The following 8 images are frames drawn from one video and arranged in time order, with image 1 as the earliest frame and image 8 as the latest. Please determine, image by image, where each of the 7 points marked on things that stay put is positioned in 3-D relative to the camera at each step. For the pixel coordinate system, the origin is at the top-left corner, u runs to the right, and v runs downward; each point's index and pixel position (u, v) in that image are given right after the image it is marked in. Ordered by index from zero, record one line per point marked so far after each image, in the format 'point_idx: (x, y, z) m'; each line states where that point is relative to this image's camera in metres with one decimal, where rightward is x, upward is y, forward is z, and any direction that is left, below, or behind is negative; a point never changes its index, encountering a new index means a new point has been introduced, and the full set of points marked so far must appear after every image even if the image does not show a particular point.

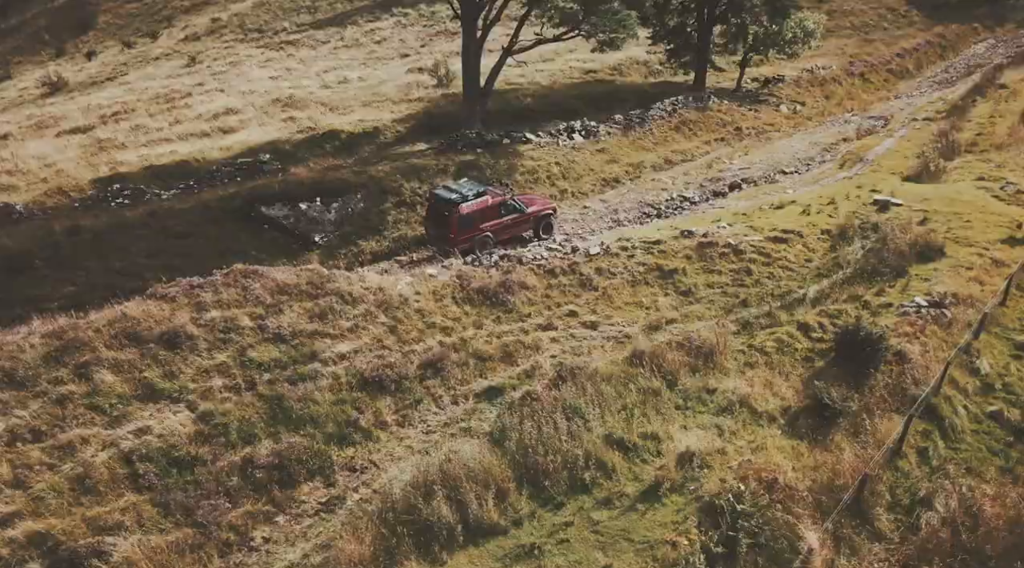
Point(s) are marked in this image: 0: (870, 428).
0: (+7.0, -2.8, +19.8) m
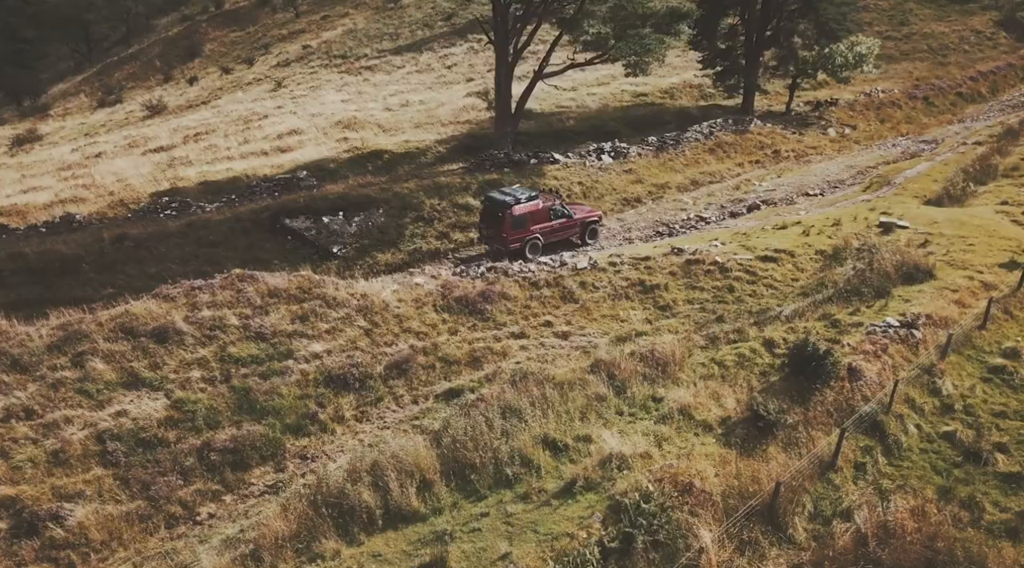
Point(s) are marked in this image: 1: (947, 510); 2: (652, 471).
0: (+5.8, -3.1, +20.2) m
1: (+8.2, -4.3, +19.4) m
2: (+2.6, -3.5, +18.8) m
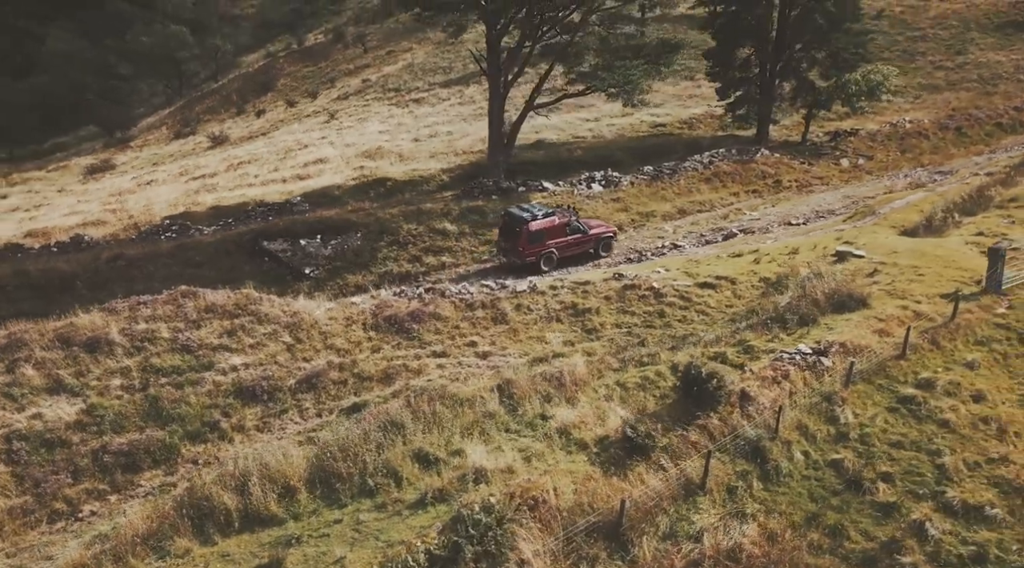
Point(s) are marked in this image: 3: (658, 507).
0: (+3.2, -3.5, +20.2) m
1: (+5.5, -4.7, +19.1) m
2: (-0.1, -3.8, +19.2) m
3: (+2.8, -4.2, +19.1) m
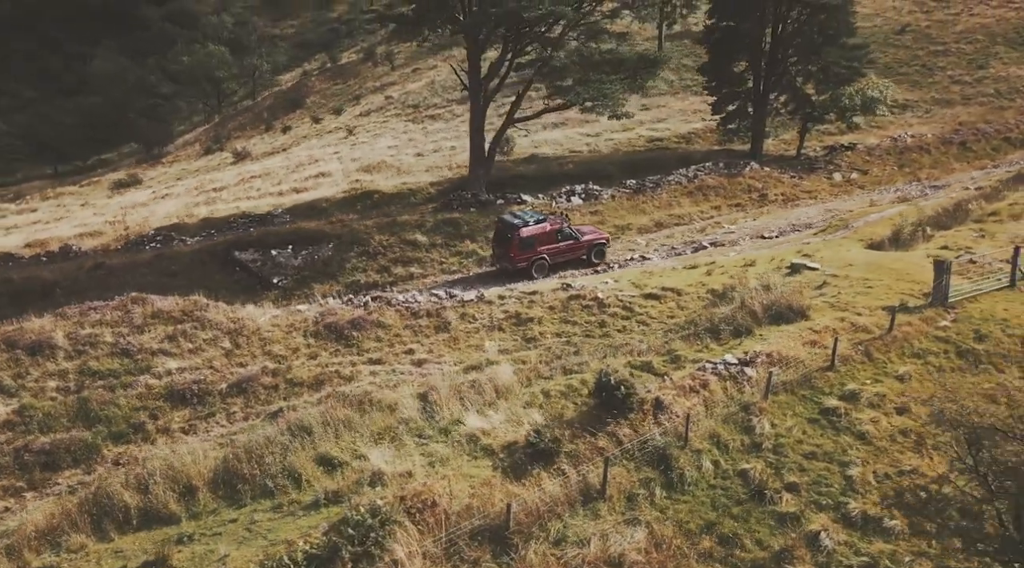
0: (+1.3, -3.7, +20.2) m
1: (+3.5, -4.9, +19.0) m
2: (-2.1, -3.9, +19.3) m
3: (+0.7, -4.3, +19.1) m
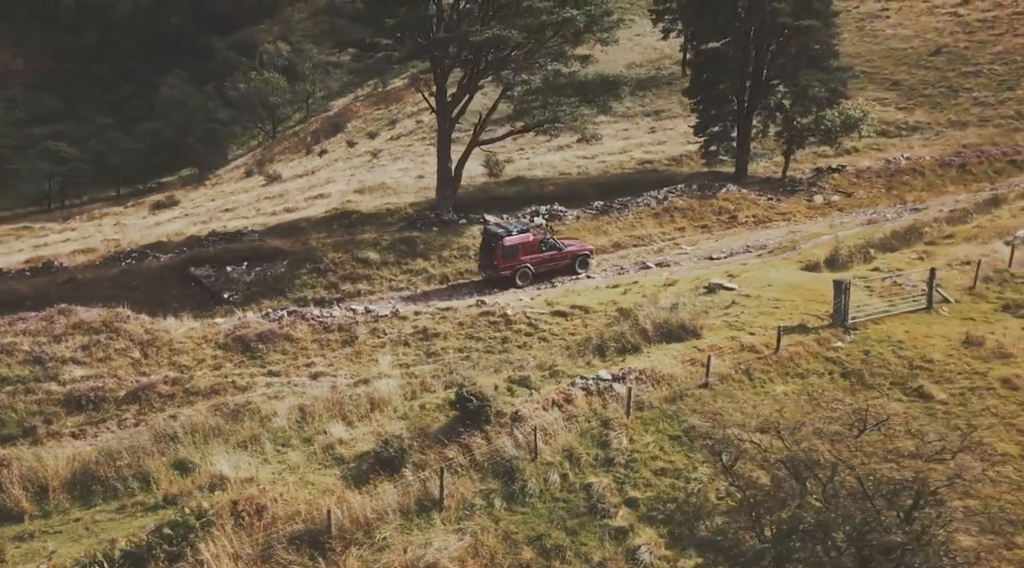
0: (-1.9, -3.9, +20.6) m
1: (+0.2, -5.1, +19.2) m
2: (-5.4, -4.1, +20.0) m
3: (-2.6, -4.5, +19.5) m
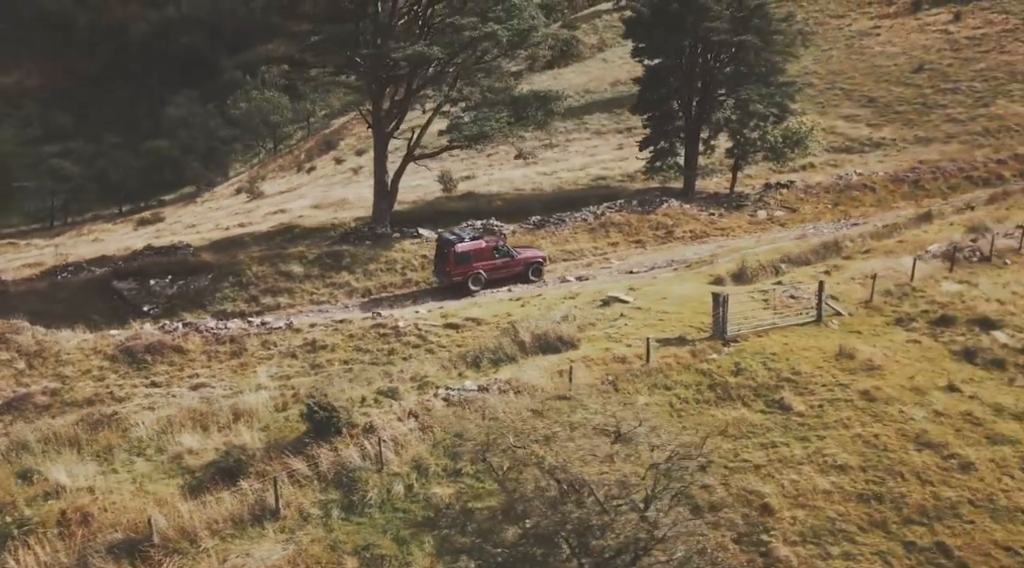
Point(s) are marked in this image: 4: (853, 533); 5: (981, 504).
0: (-5.2, -4.1, +20.6) m
1: (-3.1, -5.3, +19.1) m
2: (-8.7, -4.3, +20.1) m
3: (-5.8, -4.7, +19.6) m
4: (+6.2, -4.6, +18.6) m
5: (+8.7, -4.1, +19.0) m
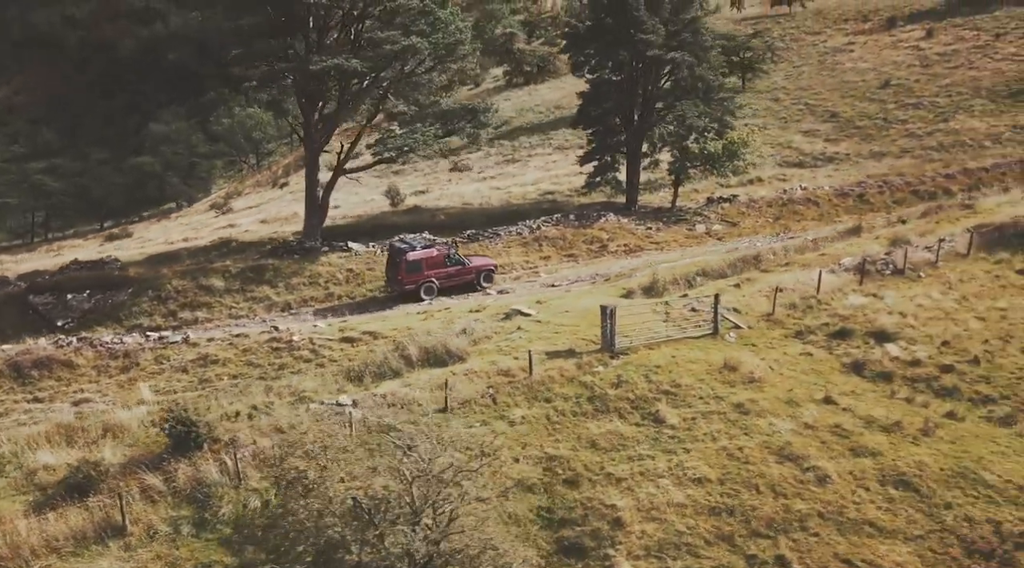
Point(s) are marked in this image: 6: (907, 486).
0: (-8.1, -4.4, +20.3) m
1: (-6.0, -5.5, +18.8) m
2: (-11.5, -4.5, +19.8) m
3: (-8.7, -4.9, +19.3) m
4: (+3.4, -4.7, +18.3) m
5: (+5.9, -4.3, +18.8) m
6: (+7.6, -3.9, +19.8) m
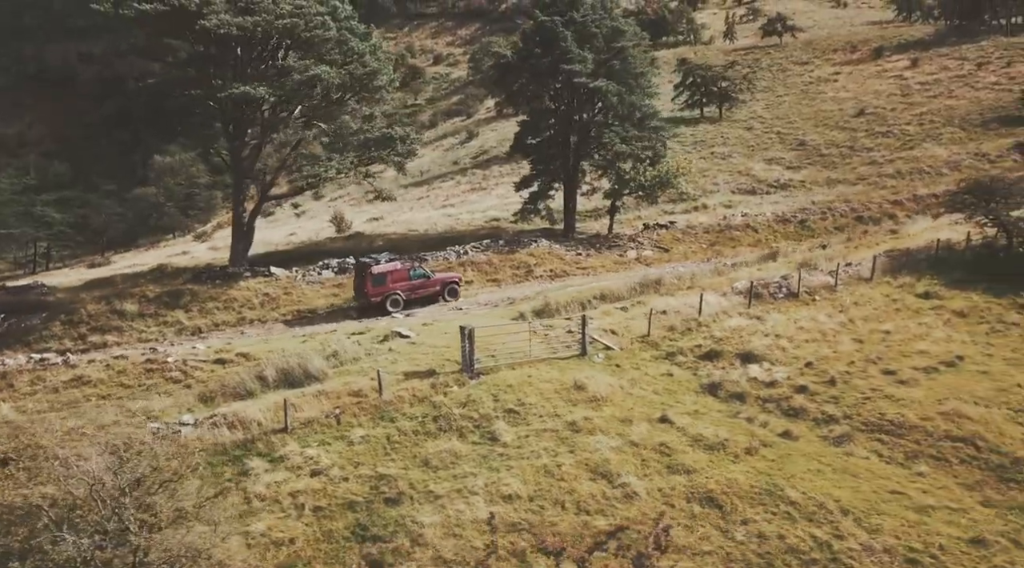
0: (-11.8, -4.7, +20.6) m
1: (-9.7, -5.8, +19.0) m
2: (-15.2, -4.9, +20.1) m
3: (-12.4, -5.2, +19.5) m
4: (-0.4, -5.0, +18.4) m
5: (+2.1, -4.6, +18.7) m
6: (+3.9, -4.3, +19.7) m
